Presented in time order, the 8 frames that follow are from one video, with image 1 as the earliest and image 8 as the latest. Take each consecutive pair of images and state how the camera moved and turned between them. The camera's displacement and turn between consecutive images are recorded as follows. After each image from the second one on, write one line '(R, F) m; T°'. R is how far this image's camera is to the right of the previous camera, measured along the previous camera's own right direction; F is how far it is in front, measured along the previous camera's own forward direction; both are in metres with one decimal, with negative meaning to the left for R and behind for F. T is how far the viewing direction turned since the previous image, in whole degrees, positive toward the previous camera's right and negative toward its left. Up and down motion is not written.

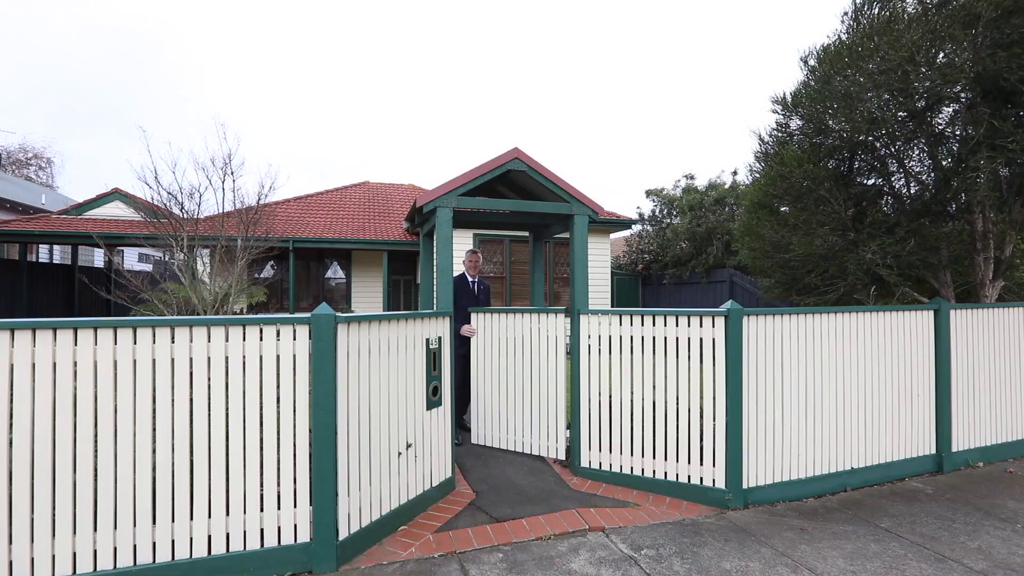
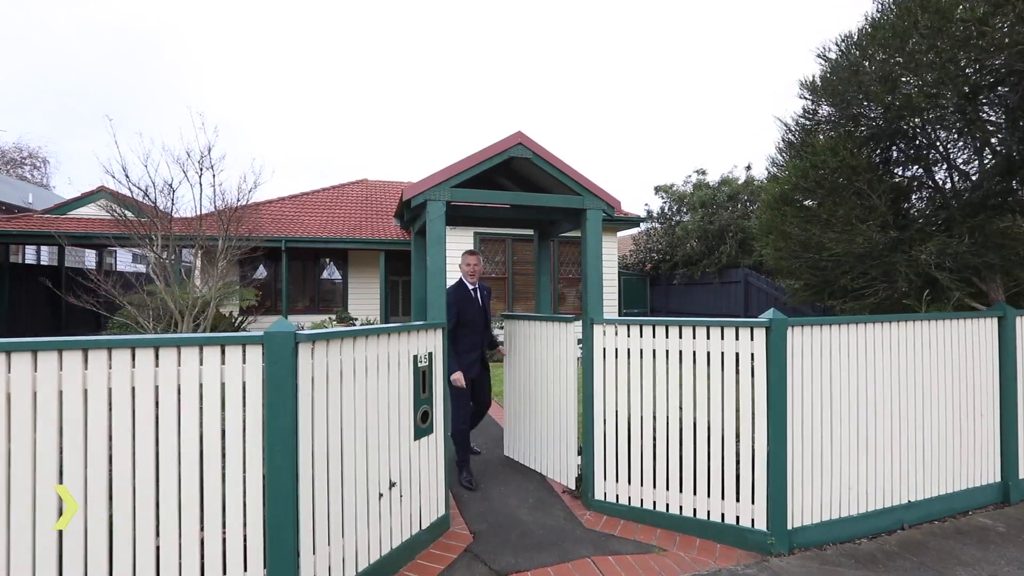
(0.0, +0.6) m; 0°
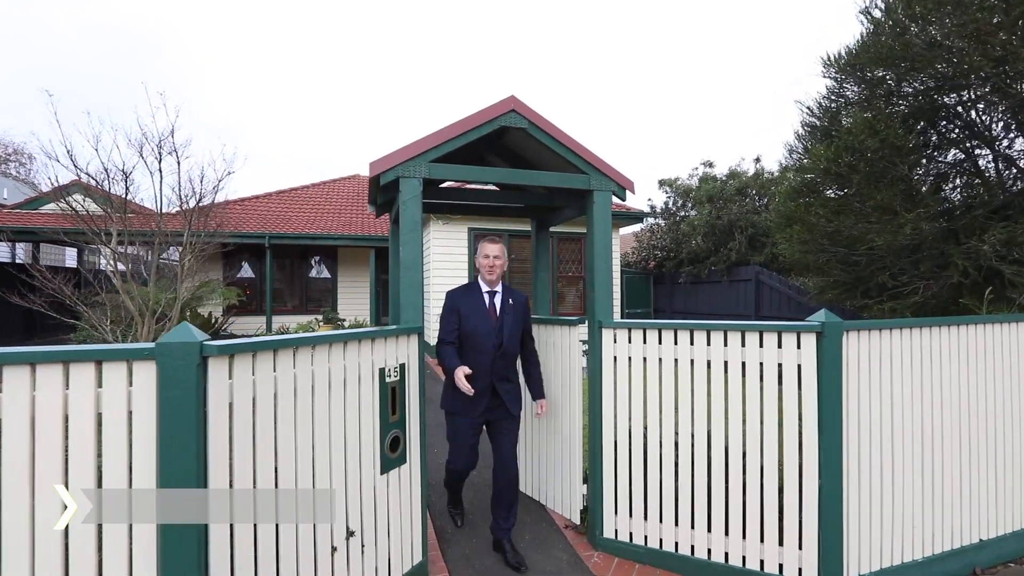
(0.0, +0.7) m; 0°
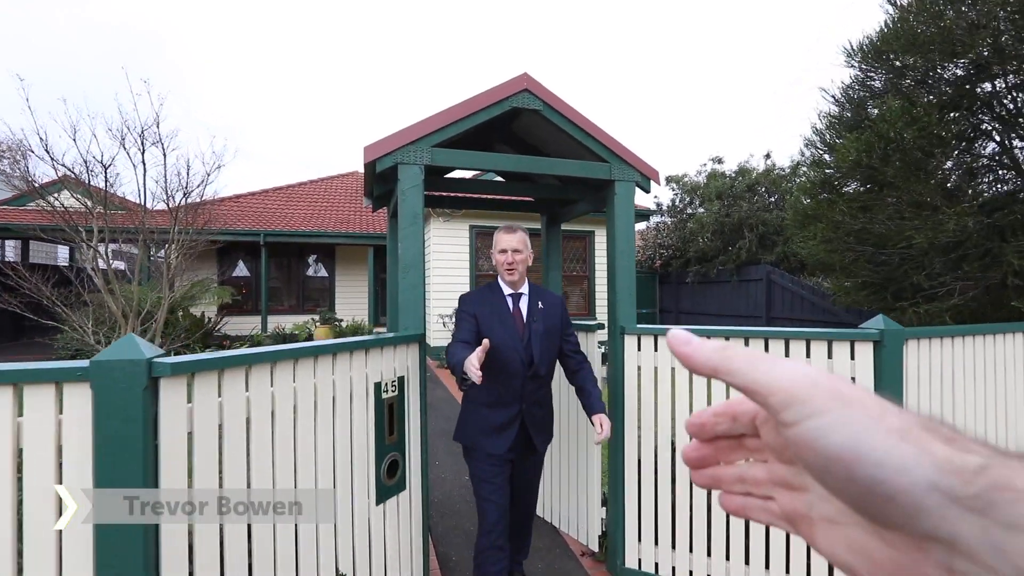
(-0.1, +0.4) m; 0°
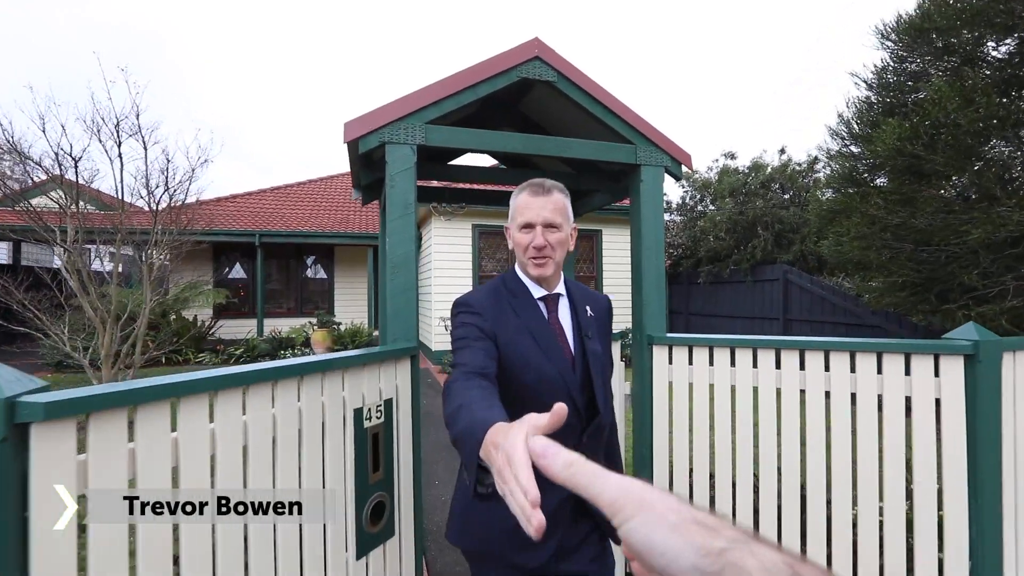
(0.0, +0.4) m; 0°
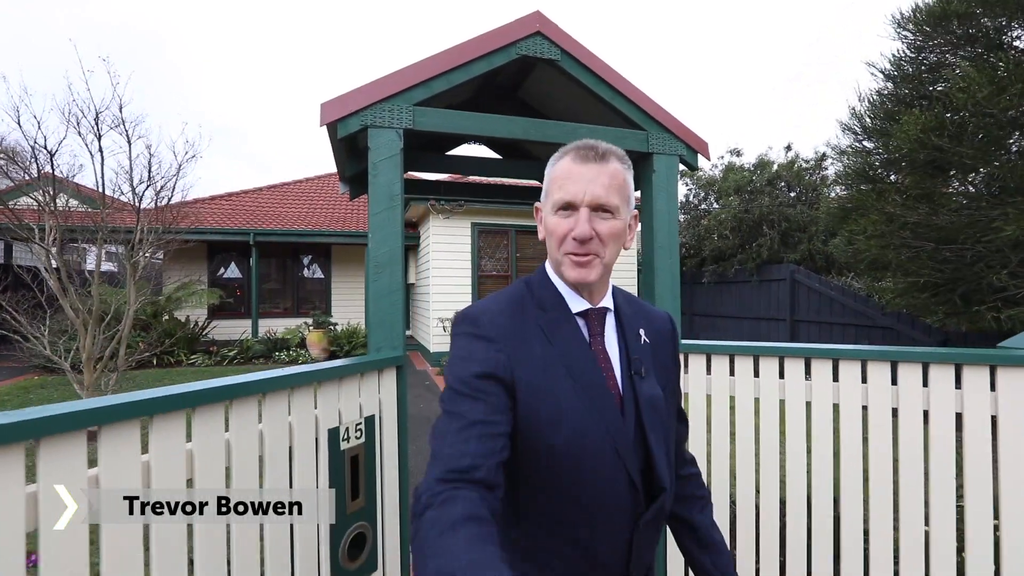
(0.0, +0.2) m; 0°
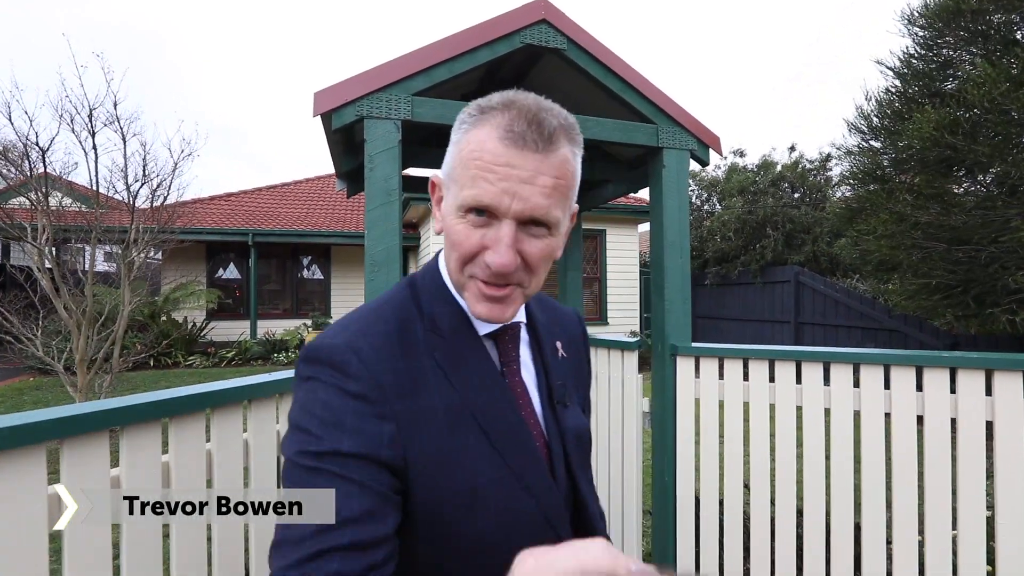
(0.0, +0.1) m; 0°
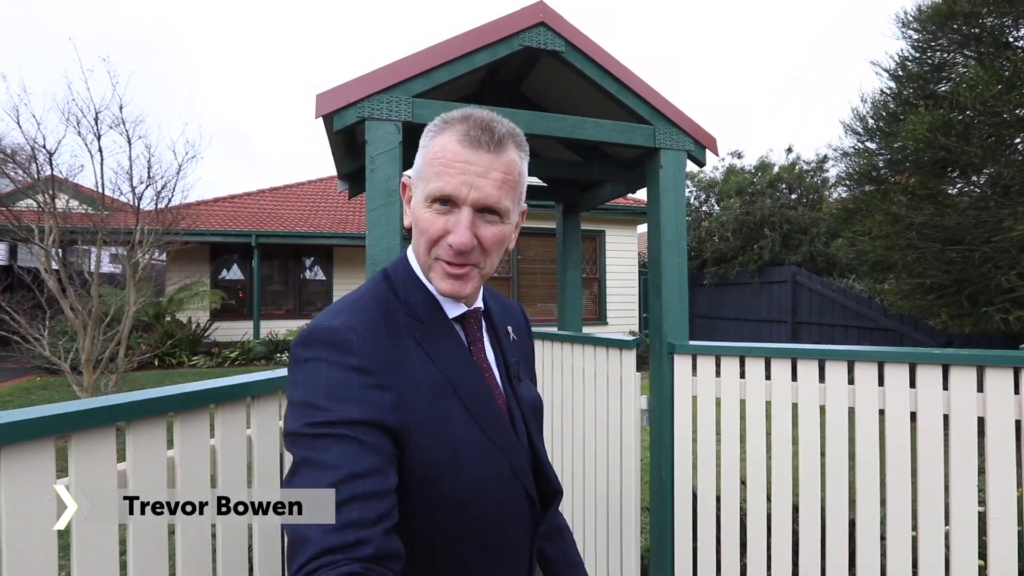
(0.0, -0.1) m; 0°
